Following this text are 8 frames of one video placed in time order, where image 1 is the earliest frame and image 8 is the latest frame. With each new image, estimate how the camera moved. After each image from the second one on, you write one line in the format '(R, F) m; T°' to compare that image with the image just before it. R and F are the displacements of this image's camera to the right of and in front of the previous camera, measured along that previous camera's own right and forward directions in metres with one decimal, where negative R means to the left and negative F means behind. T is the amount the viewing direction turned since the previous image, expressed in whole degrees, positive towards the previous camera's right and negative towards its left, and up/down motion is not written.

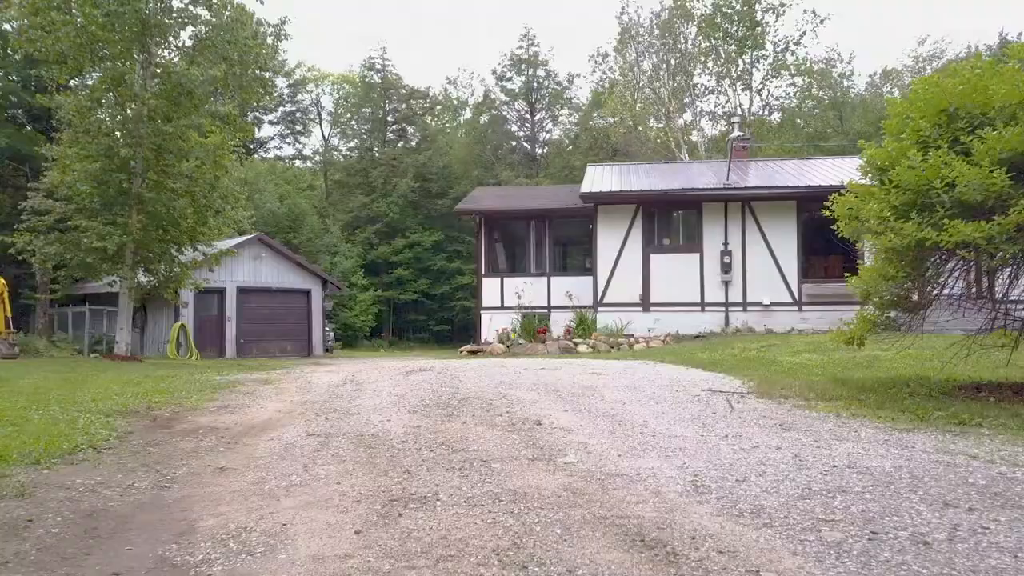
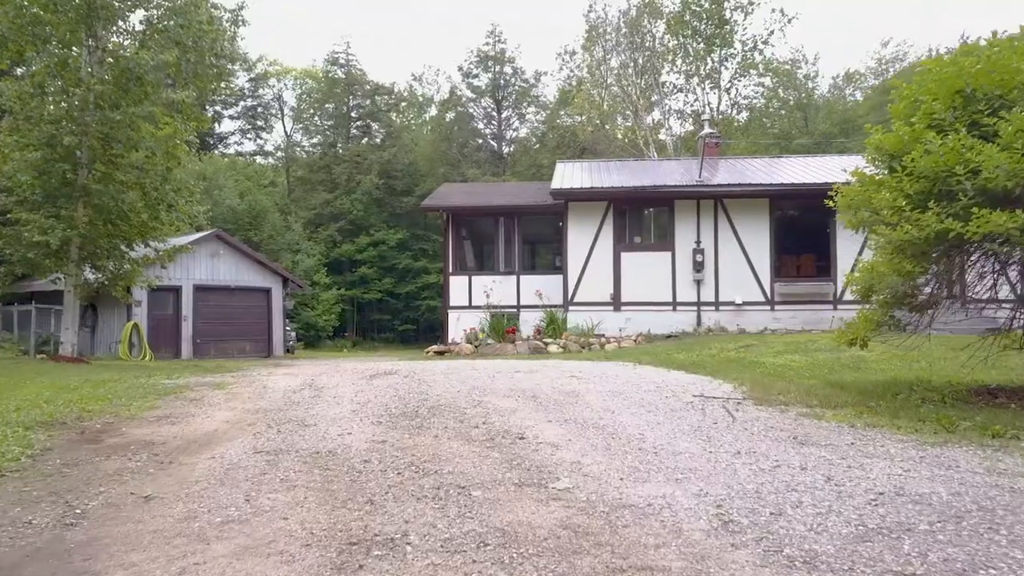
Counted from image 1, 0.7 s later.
(-0.1, +0.8) m; +2°
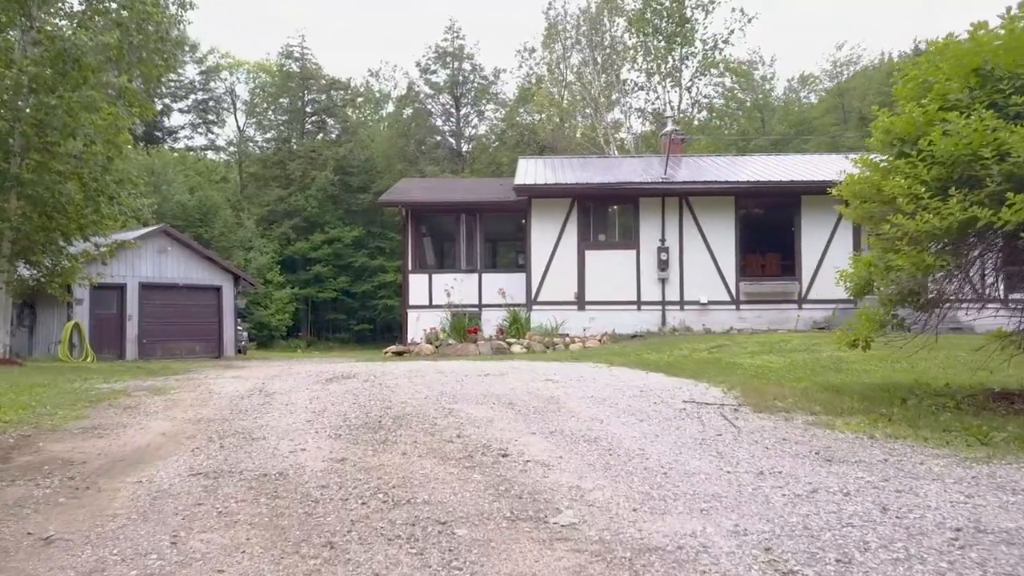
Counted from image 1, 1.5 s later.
(-0.2, +0.8) m; +3°
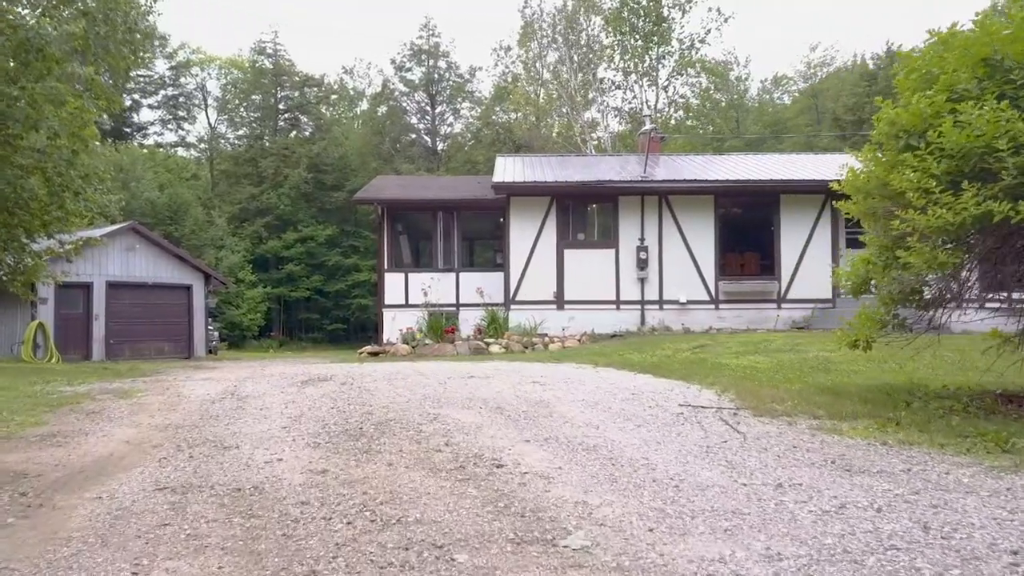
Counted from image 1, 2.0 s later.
(-0.1, +0.4) m; +2°
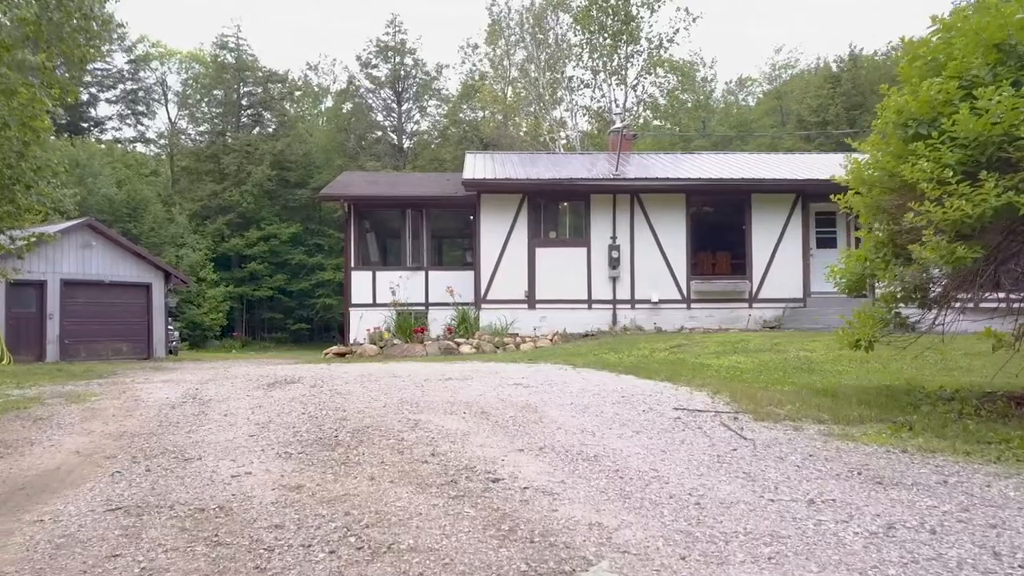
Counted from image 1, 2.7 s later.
(-0.2, +0.5) m; +2°
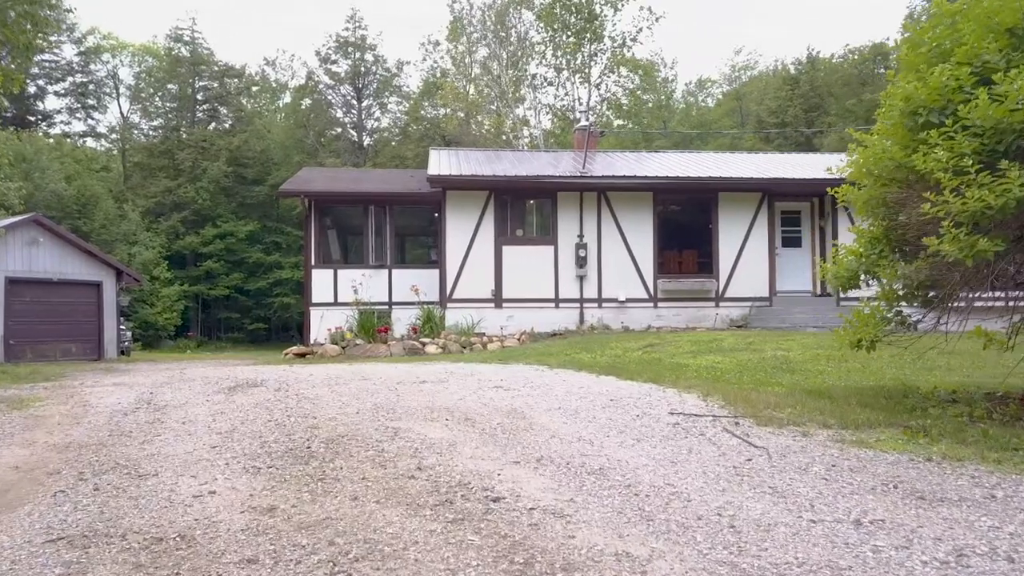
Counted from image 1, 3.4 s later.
(-0.2, +0.5) m; +3°
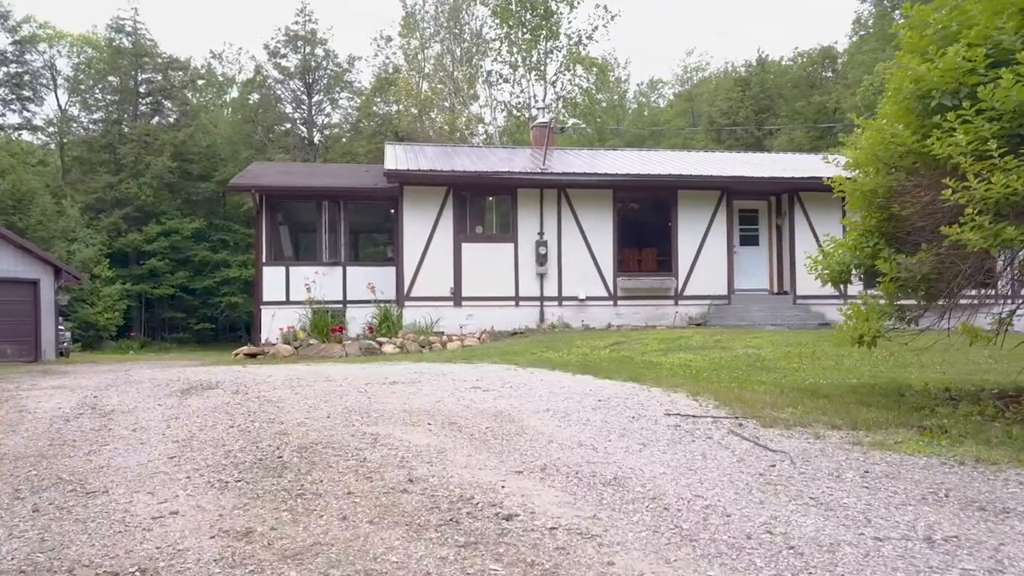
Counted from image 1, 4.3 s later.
(-0.2, +0.5) m; +3°
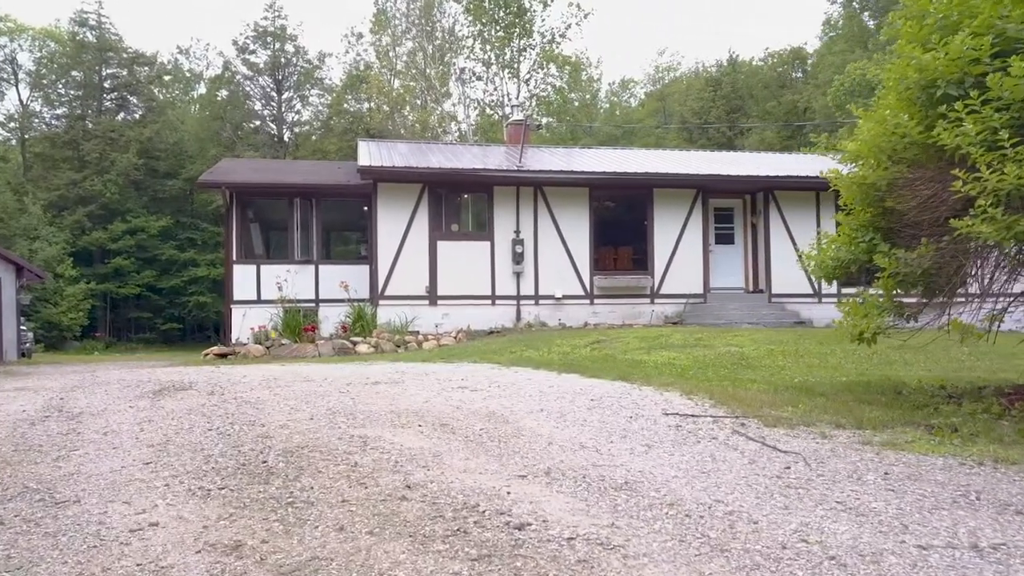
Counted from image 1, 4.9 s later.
(-0.1, +0.2) m; +2°
